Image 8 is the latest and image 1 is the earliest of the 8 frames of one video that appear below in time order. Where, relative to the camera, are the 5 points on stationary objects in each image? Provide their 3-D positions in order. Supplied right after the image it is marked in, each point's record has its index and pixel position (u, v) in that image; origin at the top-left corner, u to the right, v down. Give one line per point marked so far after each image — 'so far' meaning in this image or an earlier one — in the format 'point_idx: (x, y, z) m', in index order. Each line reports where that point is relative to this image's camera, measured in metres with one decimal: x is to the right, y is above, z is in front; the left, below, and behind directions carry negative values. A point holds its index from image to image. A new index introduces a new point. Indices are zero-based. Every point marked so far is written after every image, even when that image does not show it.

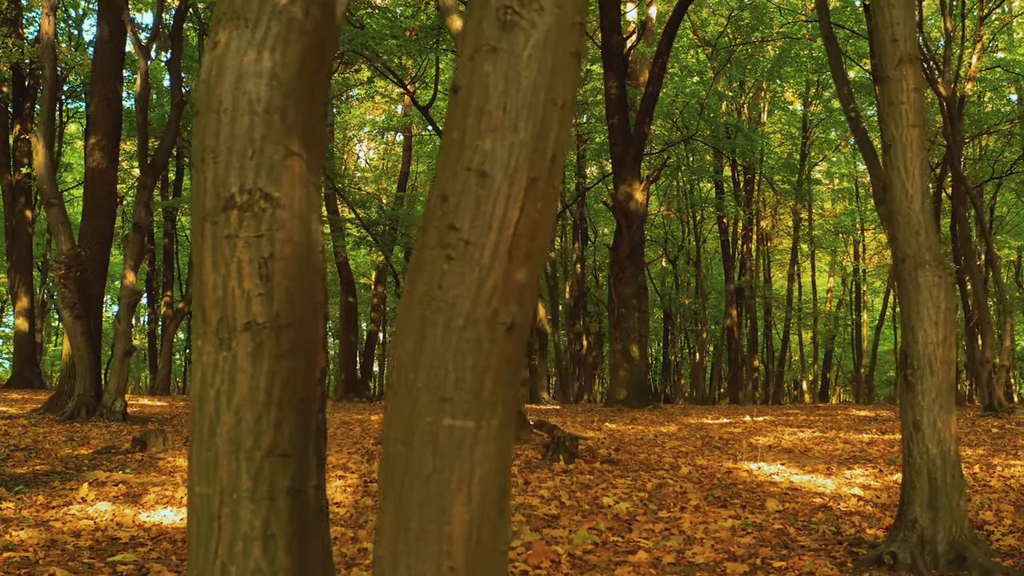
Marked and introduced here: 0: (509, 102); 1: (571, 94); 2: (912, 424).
0: (0.0, +0.4, +1.6) m
1: (+0.1, +0.5, +1.7) m
2: (+2.2, -0.8, +3.9) m
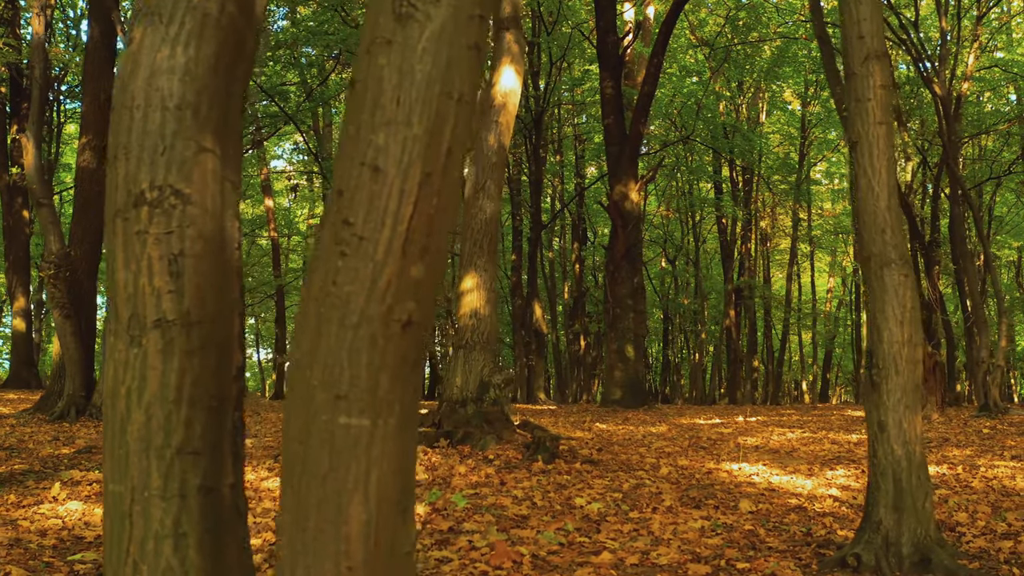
0: (-0.2, +0.4, +1.6) m
1: (-0.1, +0.5, +1.6) m
2: (+2.0, -0.8, +3.9) m
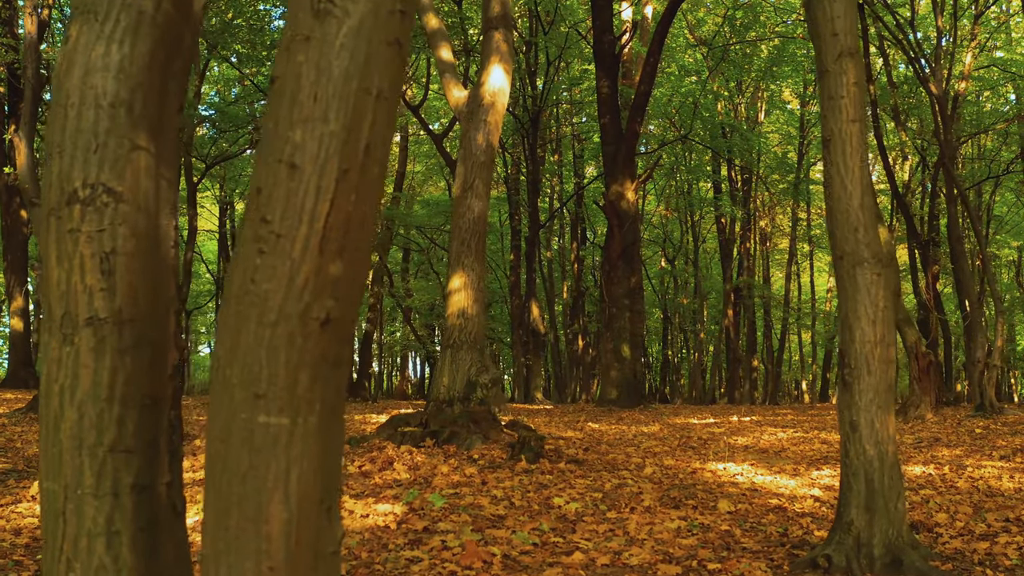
0: (-0.4, +0.4, +1.5) m
1: (-0.3, +0.5, +1.6) m
2: (+1.8, -0.7, +3.9) m
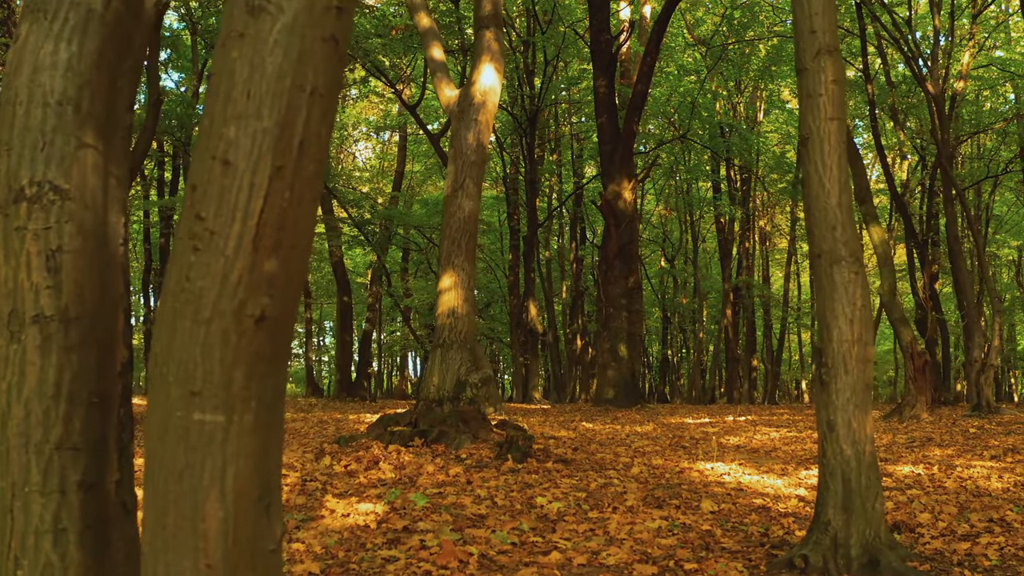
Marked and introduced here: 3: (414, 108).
0: (-0.6, +0.4, +1.5) m
1: (-0.4, +0.5, +1.6) m
2: (+1.7, -0.7, +3.9) m
3: (-2.5, +4.7, +18.3) m
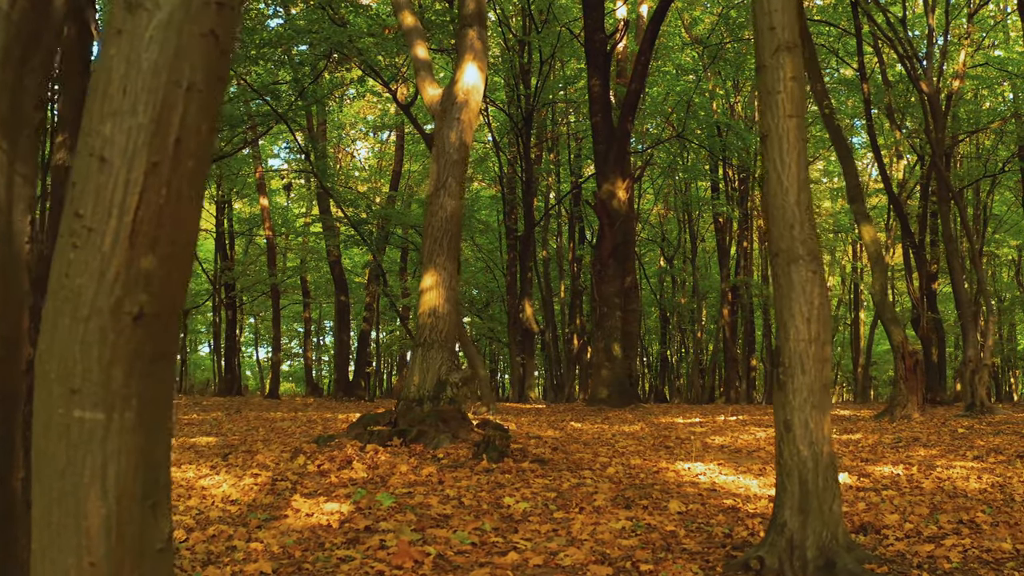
0: (-0.8, +0.4, +1.5) m
1: (-0.7, +0.5, +1.6) m
2: (+1.5, -0.7, +3.8) m
3: (-2.7, +4.7, +18.3) m
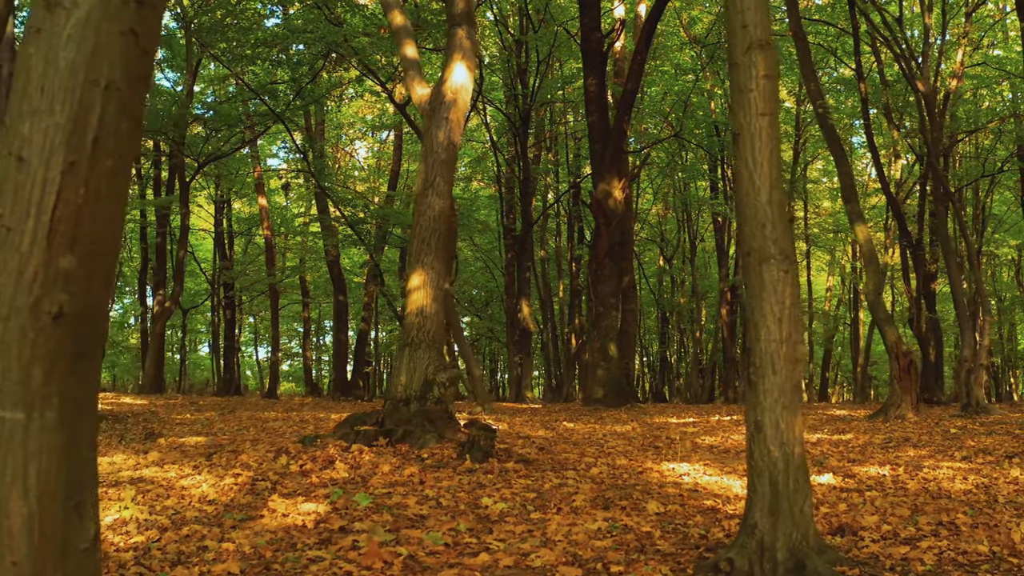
0: (-1.0, +0.4, +1.5) m
1: (-0.9, +0.5, +1.6) m
2: (+1.3, -0.7, +3.8) m
3: (-2.8, +4.7, +18.3) m
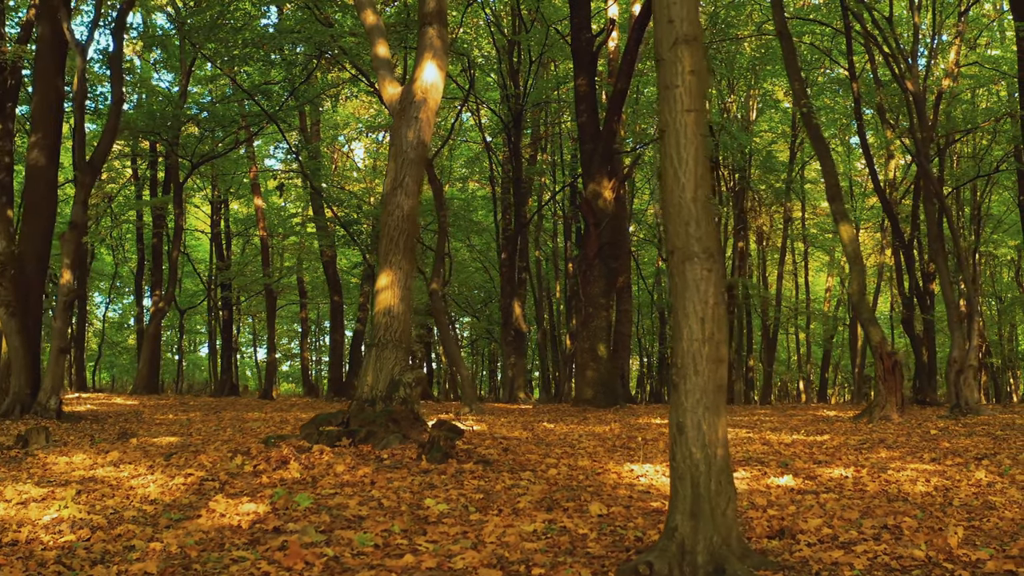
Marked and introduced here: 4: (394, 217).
0: (-1.4, +0.4, +1.5) m
1: (-1.3, +0.5, +1.5) m
2: (+0.9, -0.7, +3.8) m
3: (-3.0, +4.7, +18.3) m
4: (-1.4, +0.9, +8.5) m
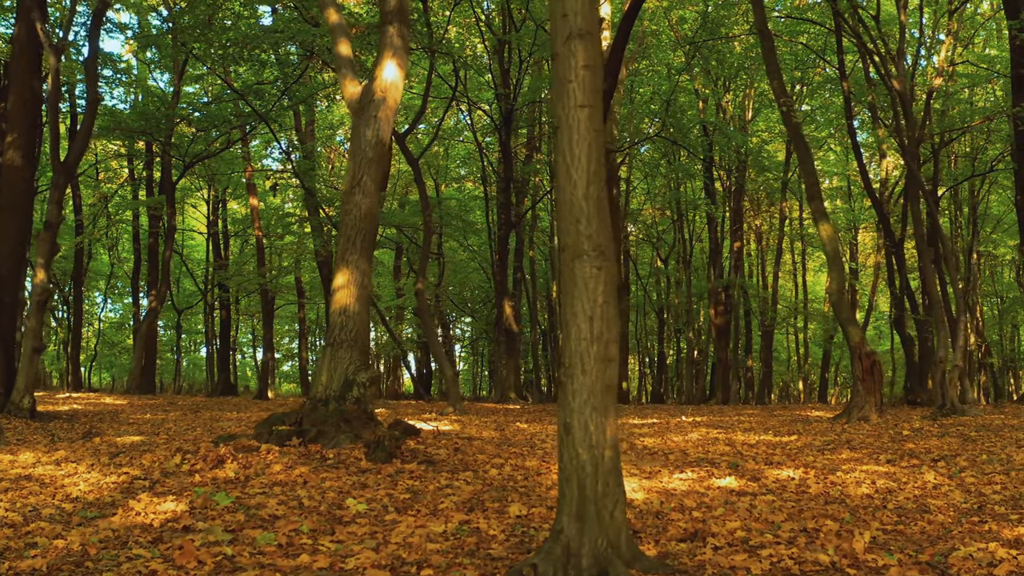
0: (-2.1, +0.5, +1.4) m
1: (-1.9, +0.5, +1.5) m
2: (+0.3, -0.7, +3.7) m
3: (-3.4, +4.7, +18.3) m
4: (-1.9, +0.9, +8.5) m
